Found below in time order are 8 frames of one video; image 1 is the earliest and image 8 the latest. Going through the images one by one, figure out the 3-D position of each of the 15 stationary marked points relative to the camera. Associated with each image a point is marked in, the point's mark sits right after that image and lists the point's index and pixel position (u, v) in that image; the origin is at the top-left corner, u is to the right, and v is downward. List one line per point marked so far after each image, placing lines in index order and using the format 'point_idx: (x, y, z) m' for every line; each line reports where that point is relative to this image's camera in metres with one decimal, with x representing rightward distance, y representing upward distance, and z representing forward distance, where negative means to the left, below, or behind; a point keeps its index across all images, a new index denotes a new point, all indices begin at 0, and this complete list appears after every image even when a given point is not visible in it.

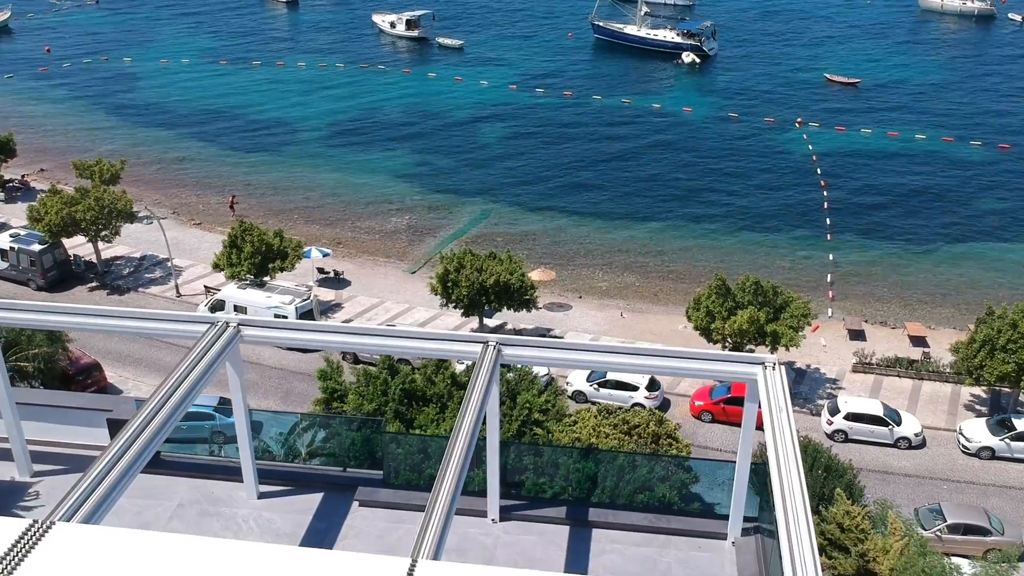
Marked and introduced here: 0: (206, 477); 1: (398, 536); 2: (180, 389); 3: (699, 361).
0: (-4.0, -2.5, +12.7) m
1: (-1.4, -2.9, +11.7) m
2: (-3.5, -1.0, +10.6) m
3: (+2.0, -0.8, +10.6) m
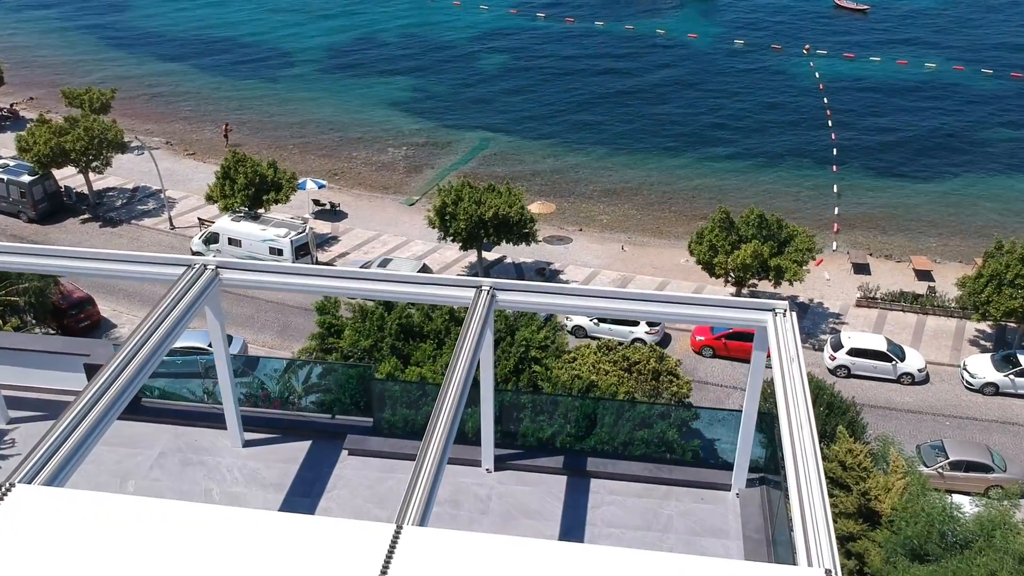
0: (-4.0, -1.7, +12.2) m
1: (-1.4, -2.3, +11.2) m
2: (-3.6, -0.4, +10.0) m
3: (+2.0, -0.2, +10.0) m
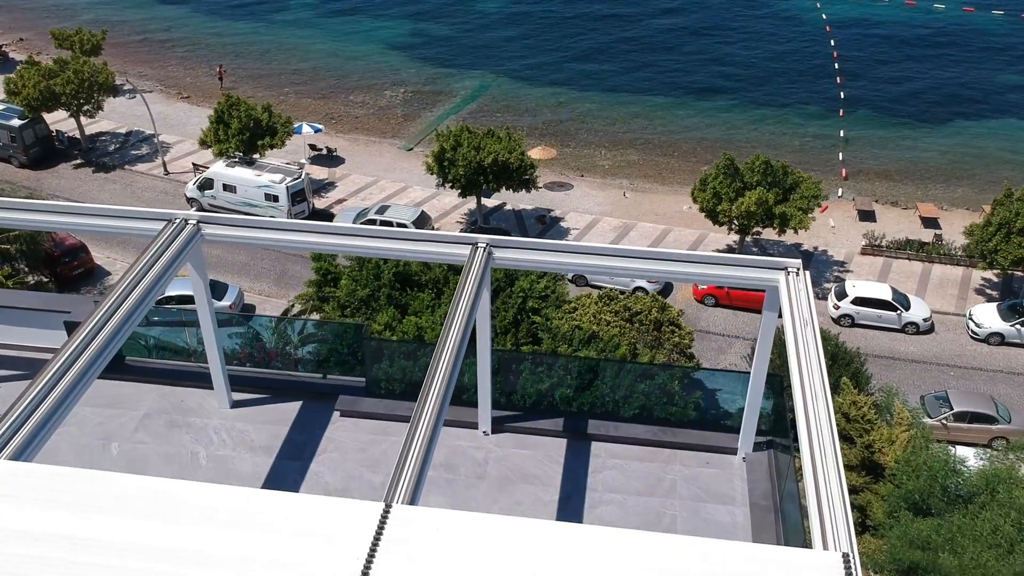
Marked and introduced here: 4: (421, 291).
0: (-4.0, -1.2, +11.7) m
1: (-1.4, -1.8, +10.8) m
2: (-3.6, 0.0, +9.5) m
3: (+1.9, +0.2, +9.5) m
4: (-1.7, 0.0, +18.6) m
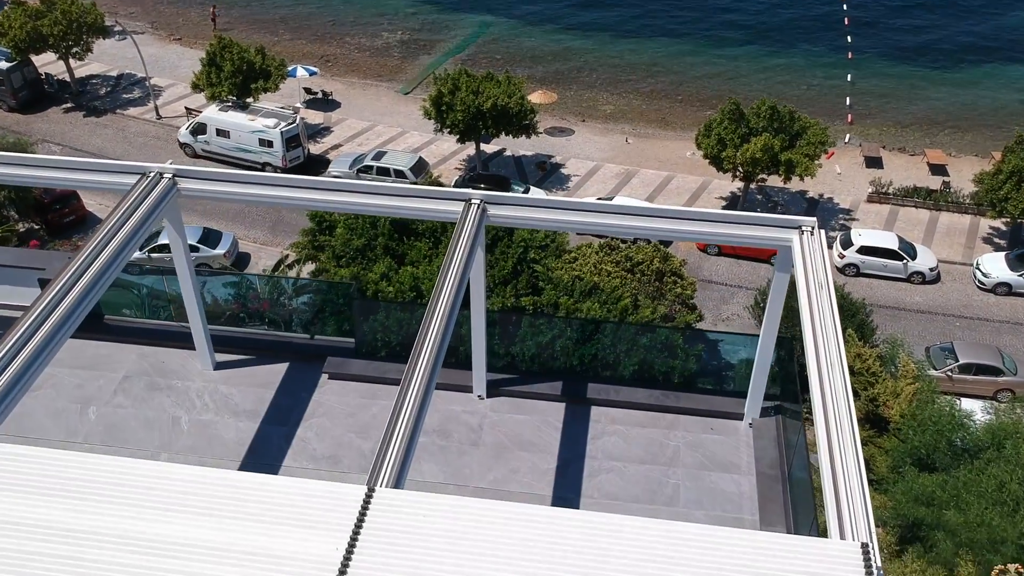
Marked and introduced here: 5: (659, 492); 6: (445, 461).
0: (-4.1, -0.7, +11.2) m
1: (-1.5, -1.3, +10.3) m
2: (-3.6, +0.4, +8.9) m
3: (+1.9, +0.6, +8.9) m
4: (-1.8, +0.8, +18.1) m
5: (+1.4, -2.0, +9.5) m
6: (-0.7, -1.7, +9.8) m
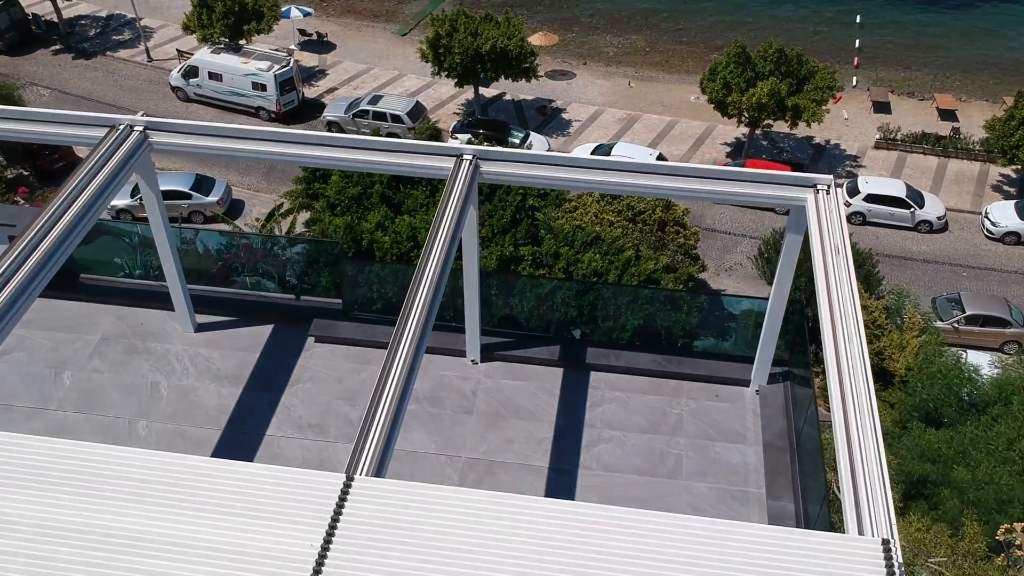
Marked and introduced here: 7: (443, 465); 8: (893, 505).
0: (-4.1, -0.2, +10.7) m
1: (-1.5, -0.9, +9.9) m
2: (-3.7, +0.7, +8.4) m
3: (+1.8, +0.9, +8.3) m
4: (-1.8, +1.7, +17.4) m
5: (+1.4, -1.6, +9.1) m
6: (-0.7, -1.3, +9.4) m
7: (-0.6, -1.6, +9.1) m
8: (+2.1, -1.2, +5.5) m
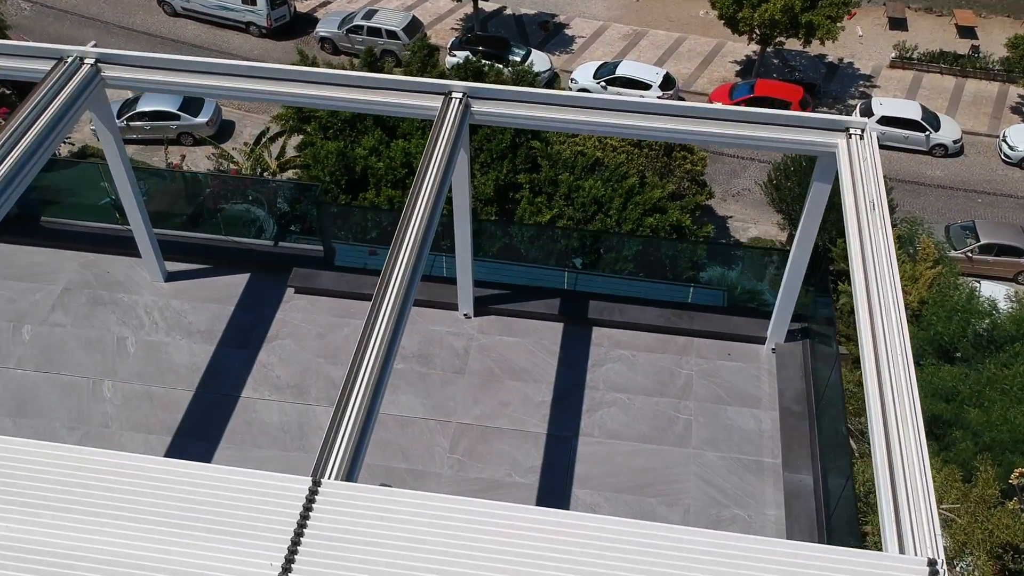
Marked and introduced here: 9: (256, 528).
0: (-4.2, +0.4, +9.9) m
1: (-1.6, -0.4, +9.1) m
2: (-3.7, +1.1, +7.5) m
3: (+1.8, +1.2, +7.4) m
4: (-1.8, +2.8, +16.4) m
5: (+1.3, -1.2, +8.4) m
6: (-0.8, -0.9, +8.7) m
7: (-0.7, -1.2, +8.4) m
8: (+2.1, -1.1, +4.8) m
9: (-1.2, -1.2, +4.7) m
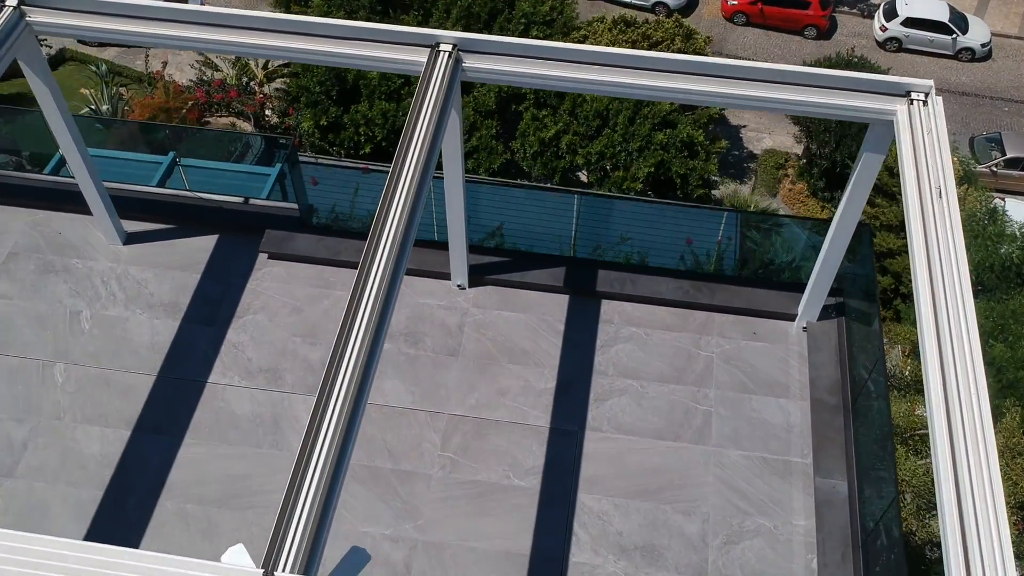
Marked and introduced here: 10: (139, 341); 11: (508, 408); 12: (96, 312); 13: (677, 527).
0: (-4.2, +0.7, +8.9) m
1: (-1.6, -0.2, +8.2) m
2: (-3.7, +1.1, +6.4) m
3: (+1.8, +1.3, +6.3) m
4: (-1.8, +3.9, +15.1) m
5: (+1.3, -1.0, +7.5) m
6: (-0.8, -0.7, +7.8) m
7: (-0.7, -1.0, +7.5) m
8: (+2.1, -1.3, +3.9) m
9: (-1.2, -1.4, +3.9) m
10: (-3.0, -0.4, +8.0) m
11: (0.0, -0.9, +7.6) m
12: (-3.4, -0.2, +8.1) m
13: (+1.2, -1.7, +7.0) m
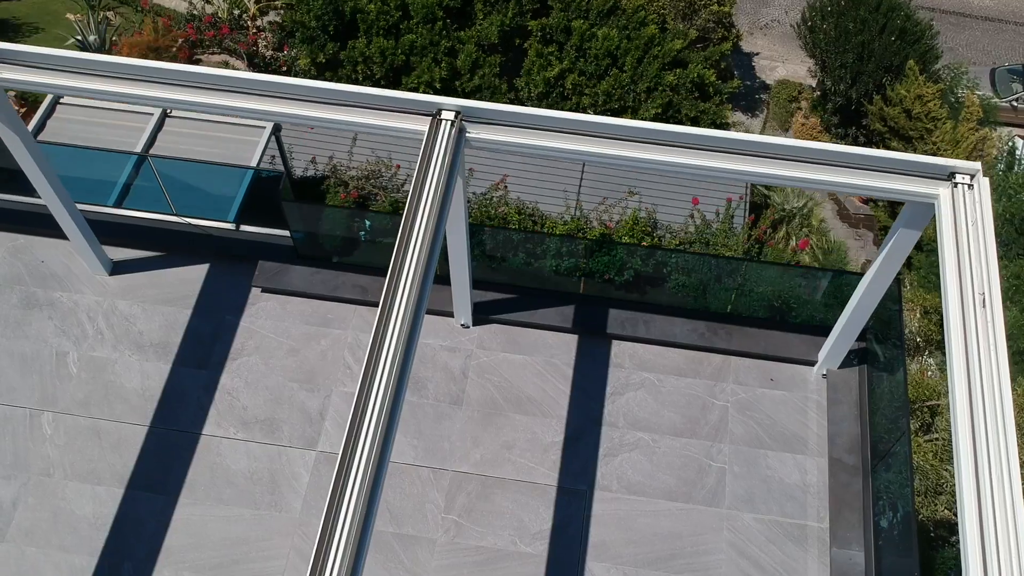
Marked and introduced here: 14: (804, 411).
0: (-4.1, +0.5, +8.4) m
1: (-1.5, -0.5, +7.8) m
2: (-3.7, +0.6, +5.9) m
3: (+1.9, +0.7, +5.7) m
4: (-1.7, +4.3, +14.2) m
5: (+1.4, -1.4, +7.2) m
6: (-0.7, -1.1, +7.4) m
7: (-0.6, -1.4, +7.2) m
8: (+2.1, -2.1, +3.7) m
9: (-1.2, -2.2, +3.7) m
10: (-3.0, -0.8, +7.6) m
11: (0.0, -1.3, +7.3) m
12: (-3.4, -0.5, +7.8) m
13: (+1.2, -2.1, +6.8) m
14: (+2.2, -0.9, +7.6) m
